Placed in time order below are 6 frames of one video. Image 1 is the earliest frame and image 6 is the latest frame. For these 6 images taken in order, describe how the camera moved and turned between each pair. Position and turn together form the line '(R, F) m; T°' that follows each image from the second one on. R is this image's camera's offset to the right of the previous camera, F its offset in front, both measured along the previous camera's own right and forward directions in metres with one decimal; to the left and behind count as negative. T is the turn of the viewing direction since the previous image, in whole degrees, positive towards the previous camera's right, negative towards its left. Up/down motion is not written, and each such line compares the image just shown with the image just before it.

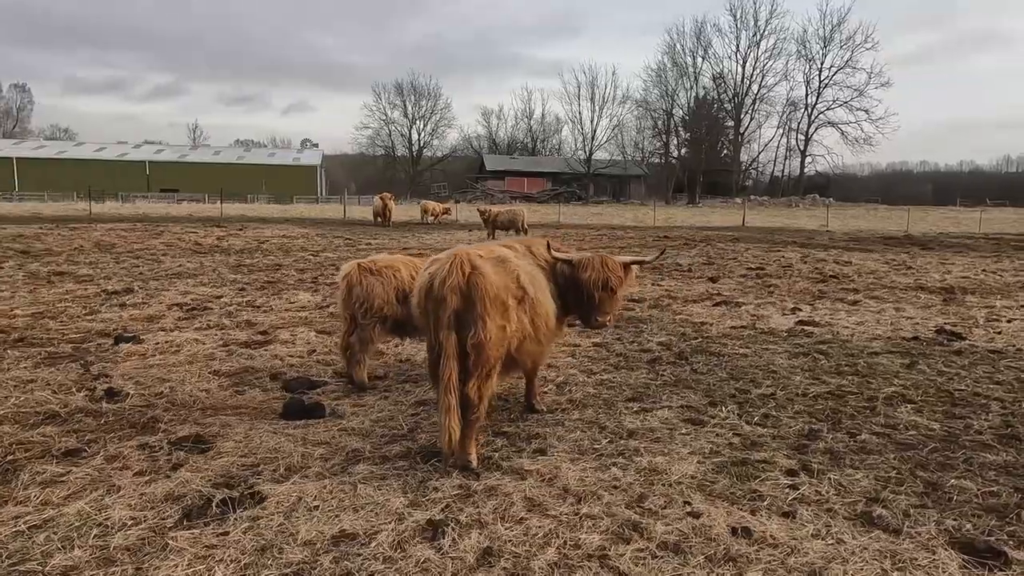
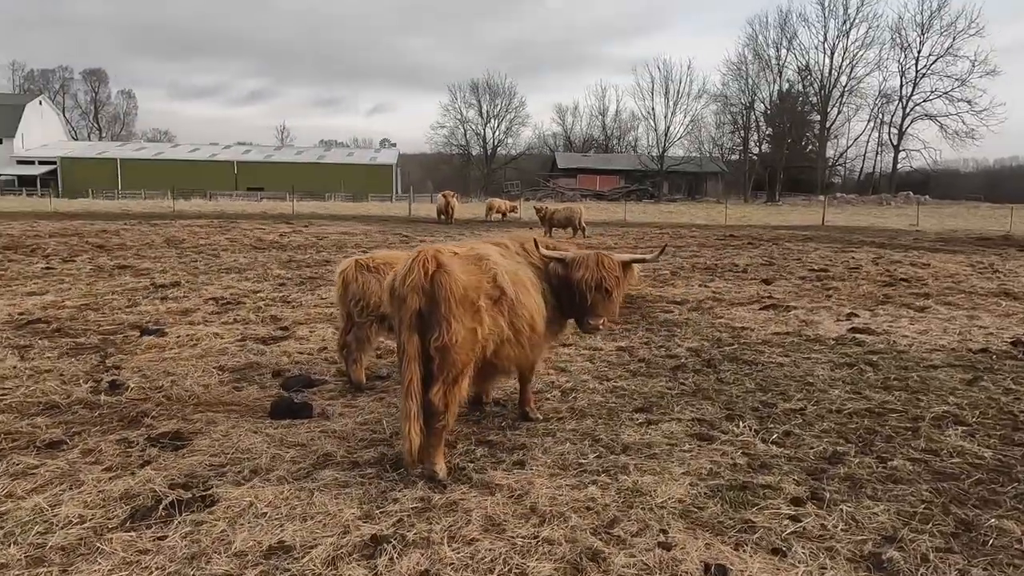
(+0.5, +0.3) m; -7°
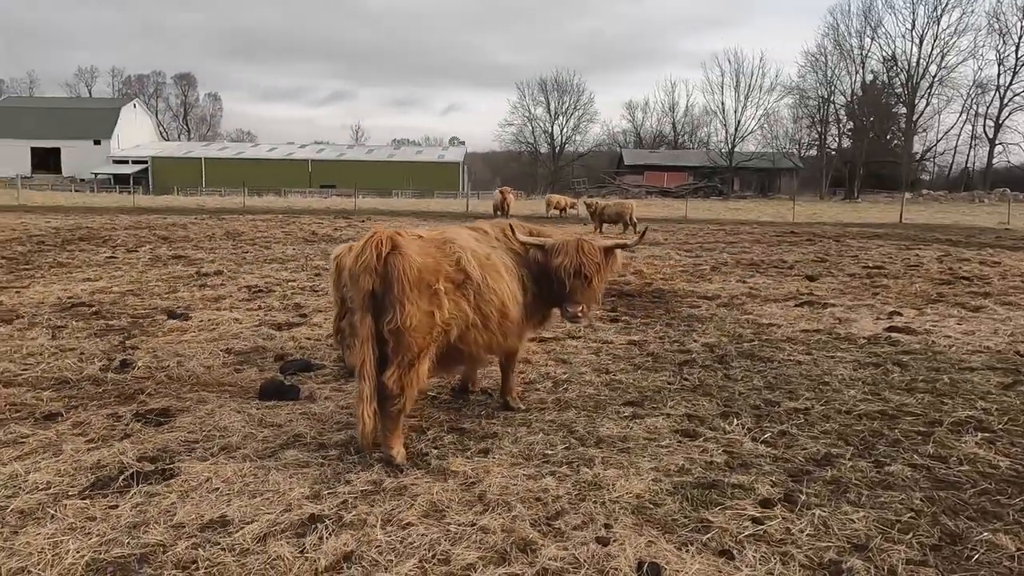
(+0.5, +0.1) m; -6°
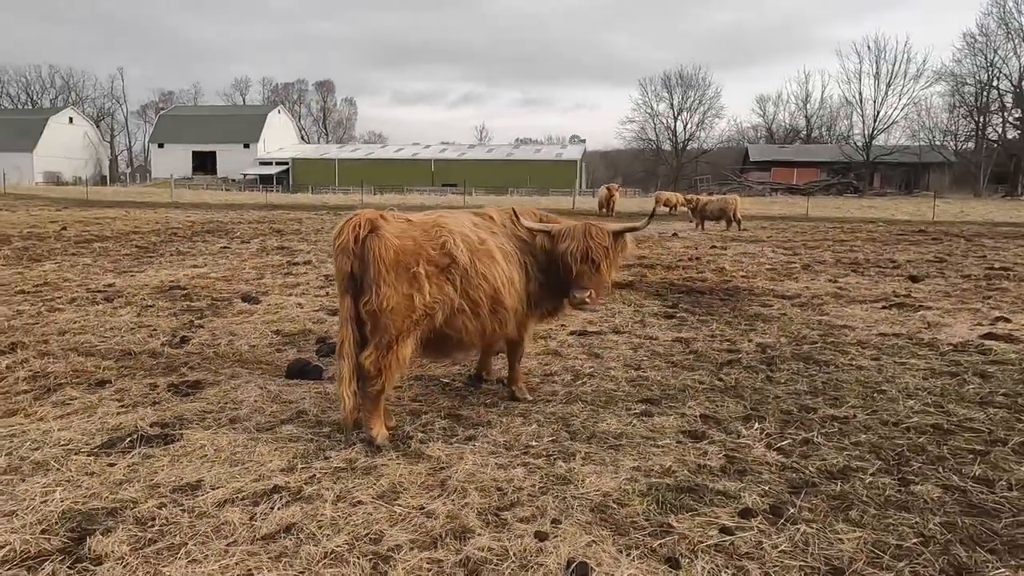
(+0.7, +0.1) m; -10°
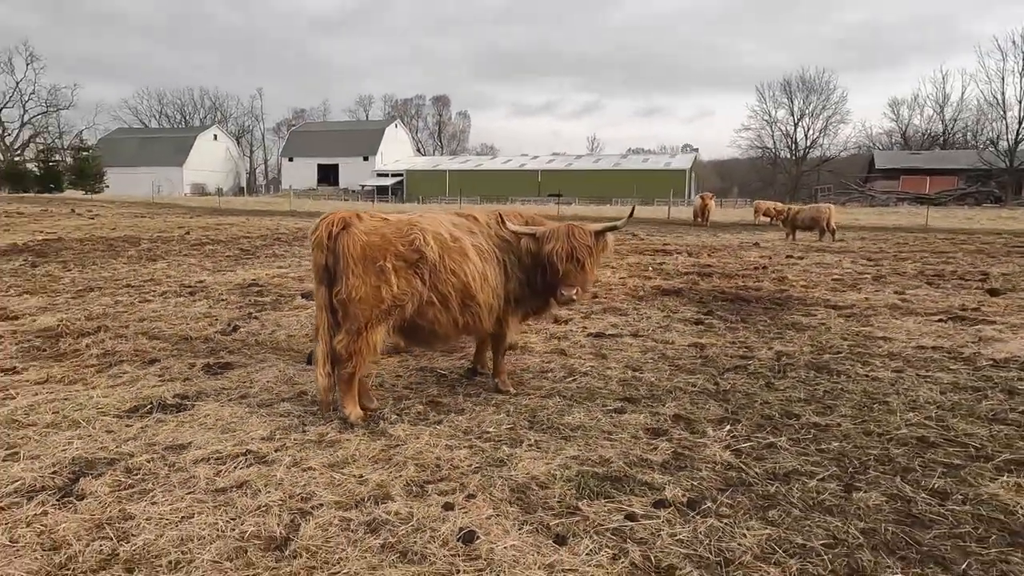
(+0.8, -0.1) m; -10°
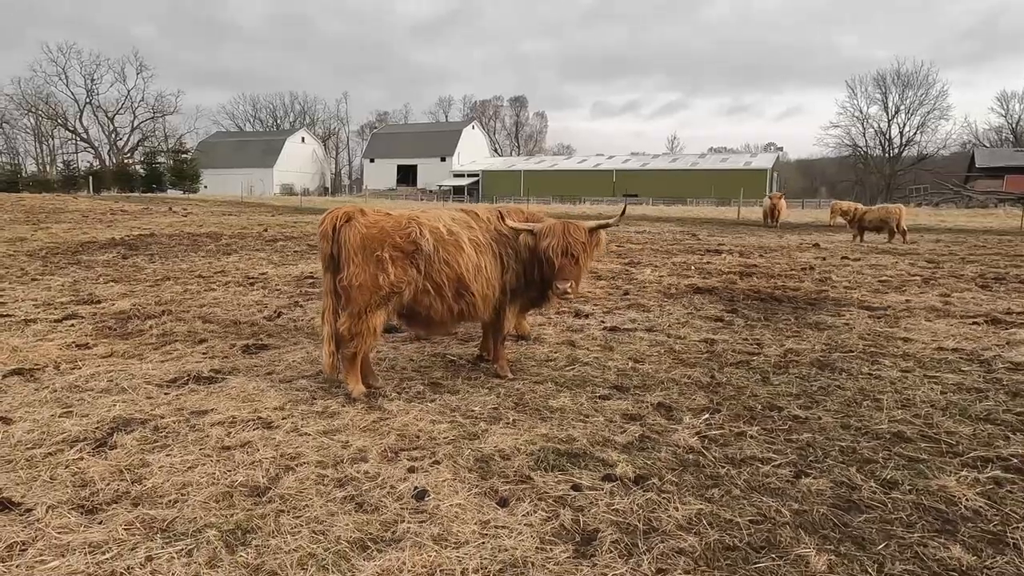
(+0.5, -0.2) m; -7°
